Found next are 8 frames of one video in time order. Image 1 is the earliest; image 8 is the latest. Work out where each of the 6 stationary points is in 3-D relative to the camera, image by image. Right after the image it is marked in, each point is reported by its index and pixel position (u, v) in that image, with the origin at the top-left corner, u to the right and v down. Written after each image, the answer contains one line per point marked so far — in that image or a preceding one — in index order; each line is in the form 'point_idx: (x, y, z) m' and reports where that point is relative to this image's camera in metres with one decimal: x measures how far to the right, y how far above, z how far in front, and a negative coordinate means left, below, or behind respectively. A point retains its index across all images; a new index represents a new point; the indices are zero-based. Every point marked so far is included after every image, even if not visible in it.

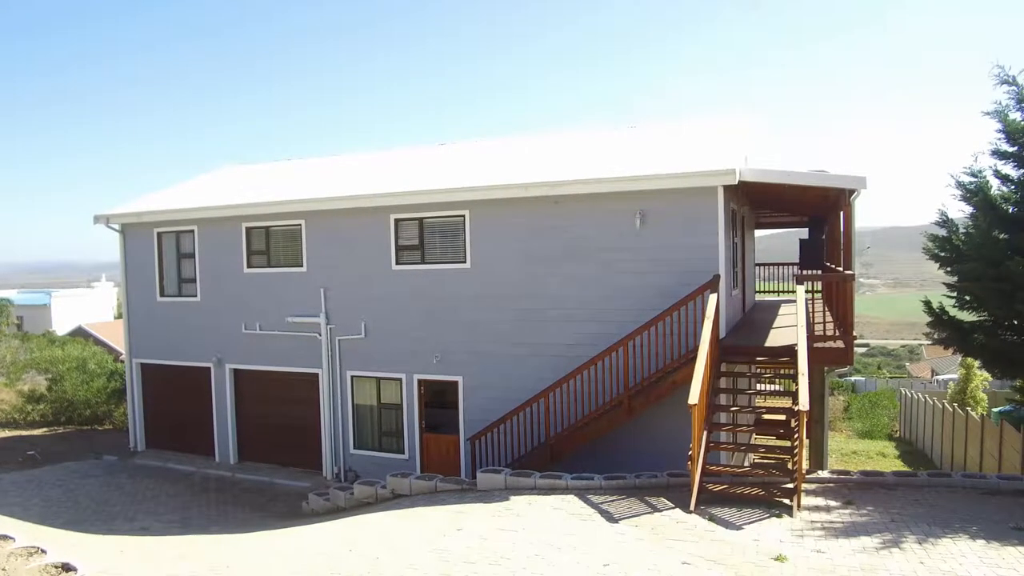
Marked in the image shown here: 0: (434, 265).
0: (-1.3, +0.4, +11.9) m
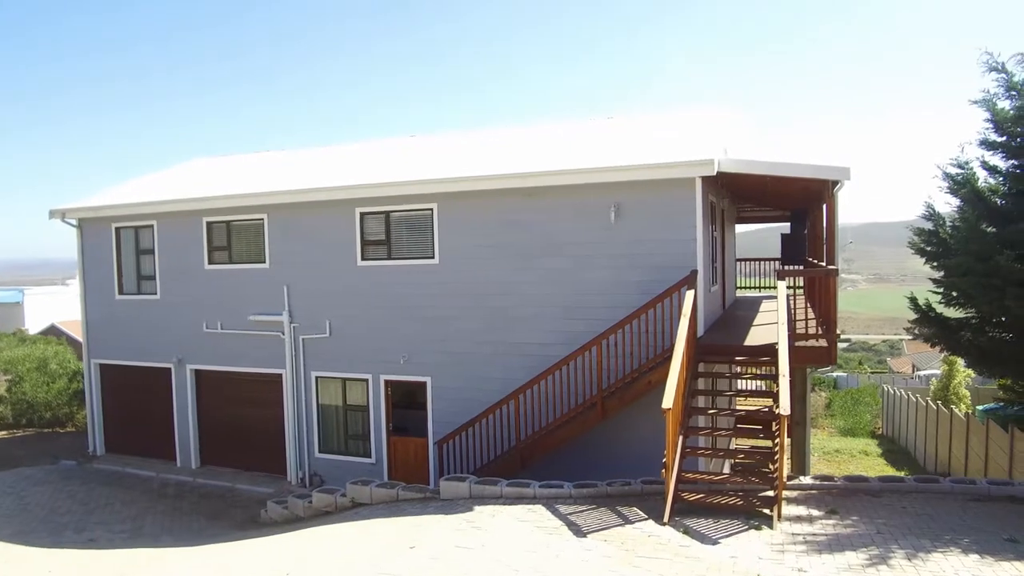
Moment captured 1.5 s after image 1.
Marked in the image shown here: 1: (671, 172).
0: (-1.7, +0.4, +11.3) m
1: (+2.0, +1.5, +9.2) m
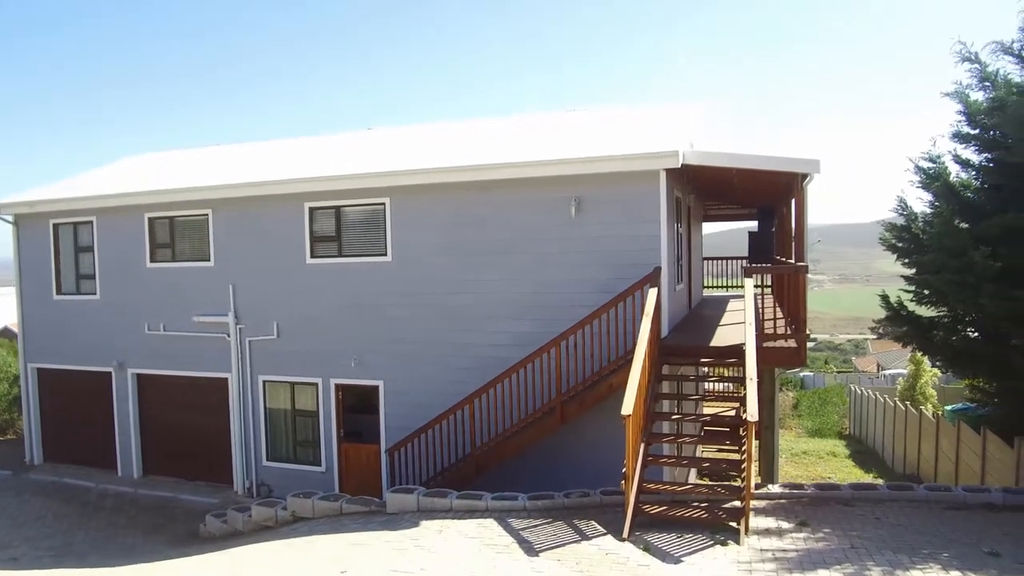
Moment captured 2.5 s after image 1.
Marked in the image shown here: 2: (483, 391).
0: (-2.4, +0.4, +10.7) m
1: (+1.5, +1.5, +8.7) m
2: (-0.4, -1.3, +8.7) m
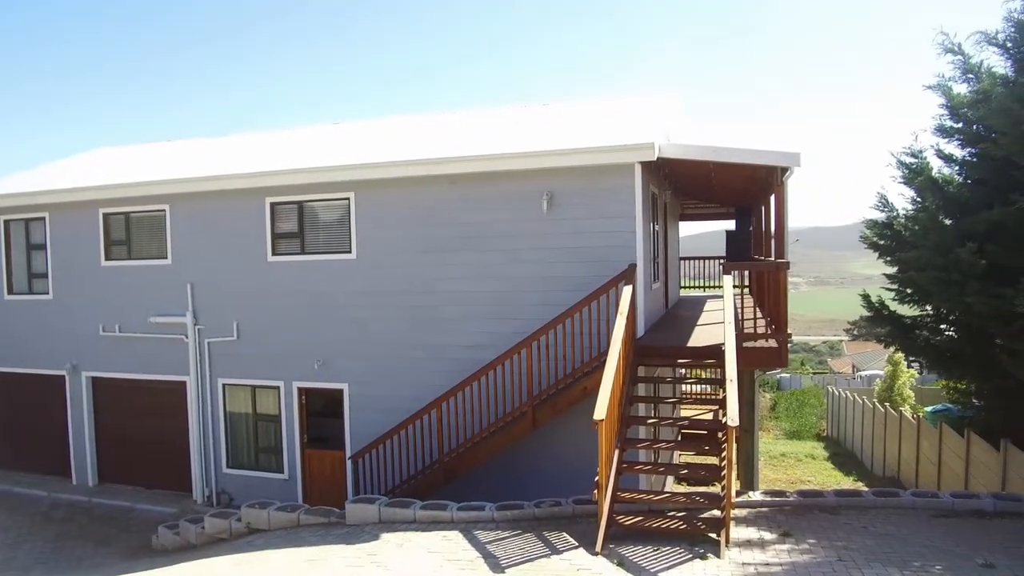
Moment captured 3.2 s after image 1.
0: (-2.8, +0.5, +10.2) m
1: (+1.1, +1.5, +8.3) m
2: (-0.7, -1.2, +8.3) m
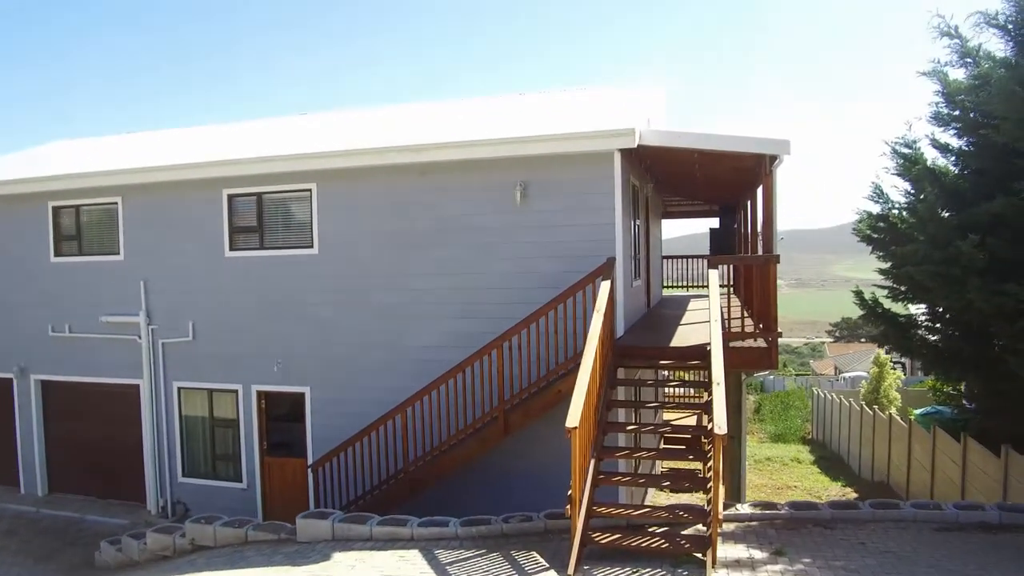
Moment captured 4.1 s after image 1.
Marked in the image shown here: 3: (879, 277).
0: (-3.1, +0.5, +9.6) m
1: (+0.8, +1.6, +7.8) m
2: (-1.0, -1.2, +7.7) m
3: (+4.9, +0.2, +9.6) m
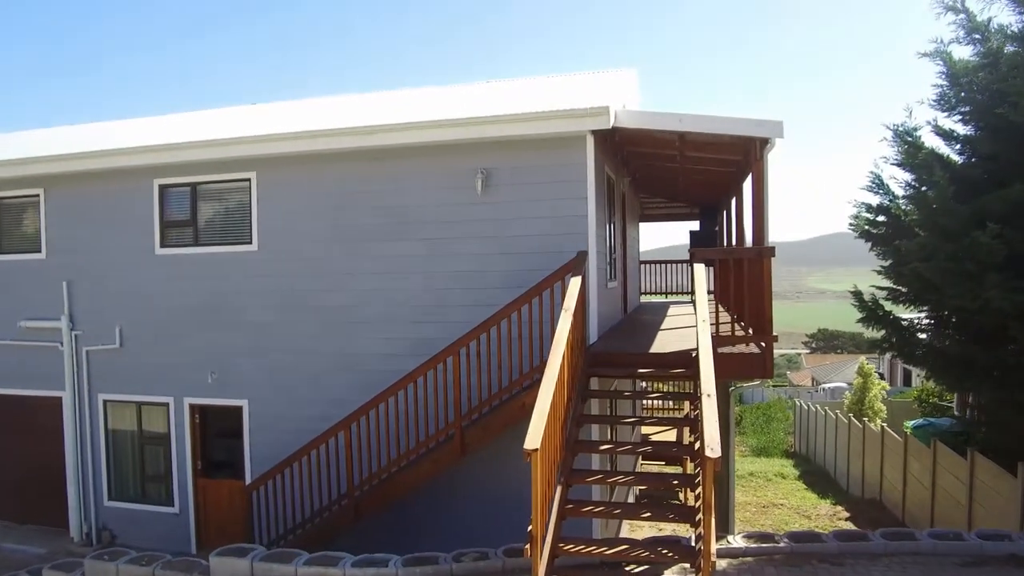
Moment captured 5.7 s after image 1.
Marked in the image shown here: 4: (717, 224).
0: (-3.6, +0.5, +8.6) m
1: (+0.4, +1.6, +6.9) m
2: (-1.4, -1.2, +6.7) m
3: (+4.5, +0.1, +8.8) m
4: (+4.0, +1.2, +13.9) m
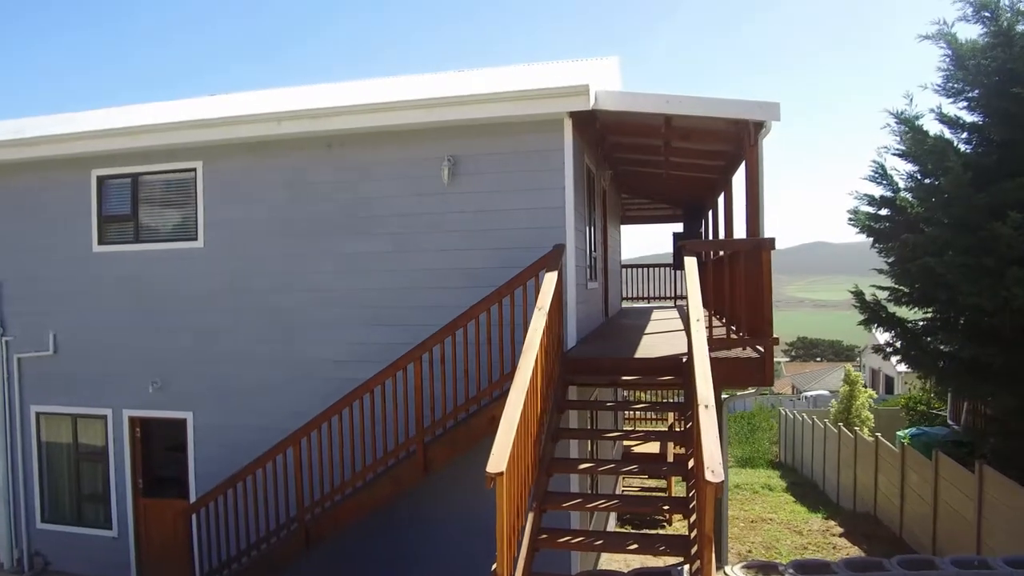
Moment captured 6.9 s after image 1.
0: (-3.9, +0.5, +7.8) m
1: (+0.2, +1.6, +6.3) m
2: (-1.7, -1.2, +6.0) m
3: (+4.2, +0.1, +8.2) m
4: (+3.5, +1.2, +13.4) m
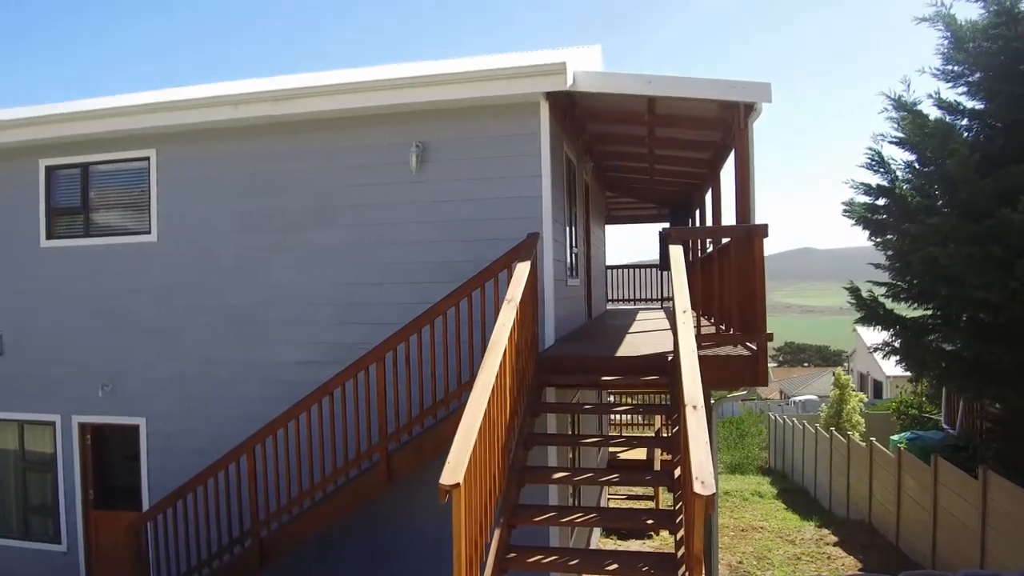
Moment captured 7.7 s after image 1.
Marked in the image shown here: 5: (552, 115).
0: (-4.1, +0.5, +7.3) m
1: (-0.1, +1.6, +5.8) m
2: (-1.9, -1.1, +5.5) m
3: (+3.9, +0.1, +7.9) m
4: (+3.2, +1.2, +13.0) m
5: (+0.4, +1.5, +6.2) m
